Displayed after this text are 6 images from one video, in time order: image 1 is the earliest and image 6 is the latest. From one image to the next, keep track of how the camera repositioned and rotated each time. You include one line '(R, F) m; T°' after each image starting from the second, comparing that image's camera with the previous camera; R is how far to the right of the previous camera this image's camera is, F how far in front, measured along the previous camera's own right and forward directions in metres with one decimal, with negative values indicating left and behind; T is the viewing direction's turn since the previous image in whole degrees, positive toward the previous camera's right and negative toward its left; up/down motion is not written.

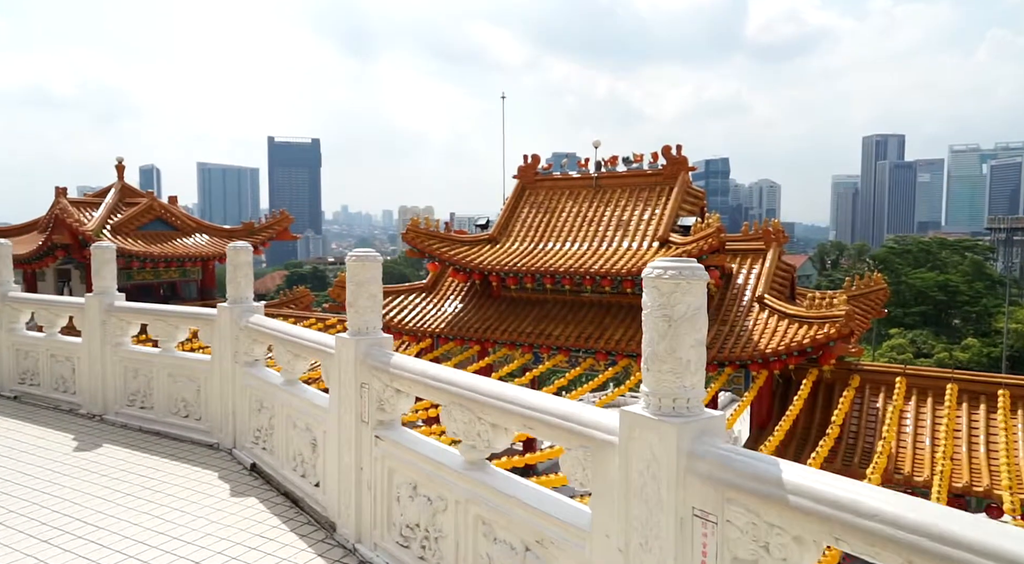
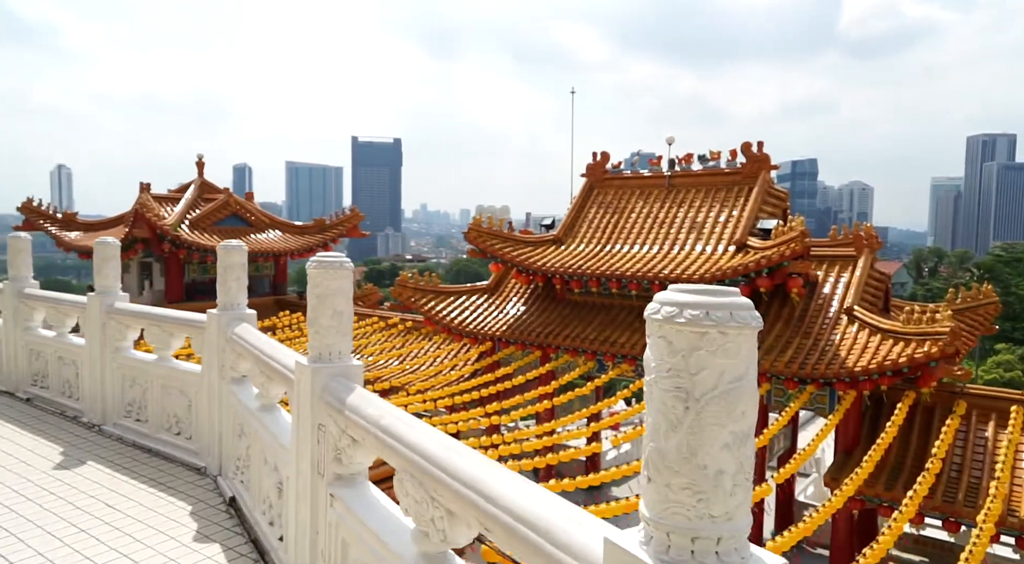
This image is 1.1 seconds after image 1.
(+0.2, +0.6) m; -6°
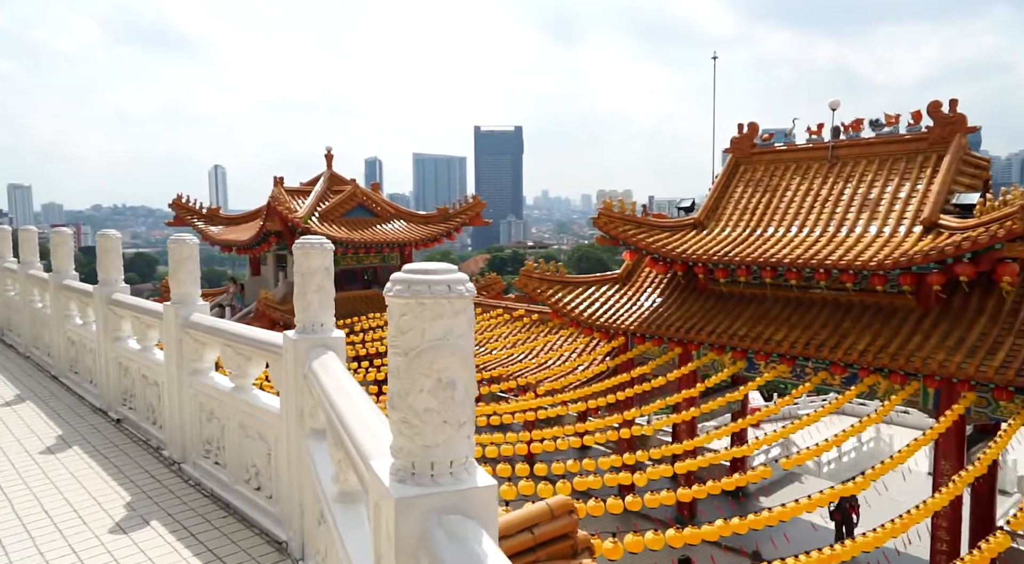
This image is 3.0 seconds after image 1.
(-0.2, +0.9) m; -10°
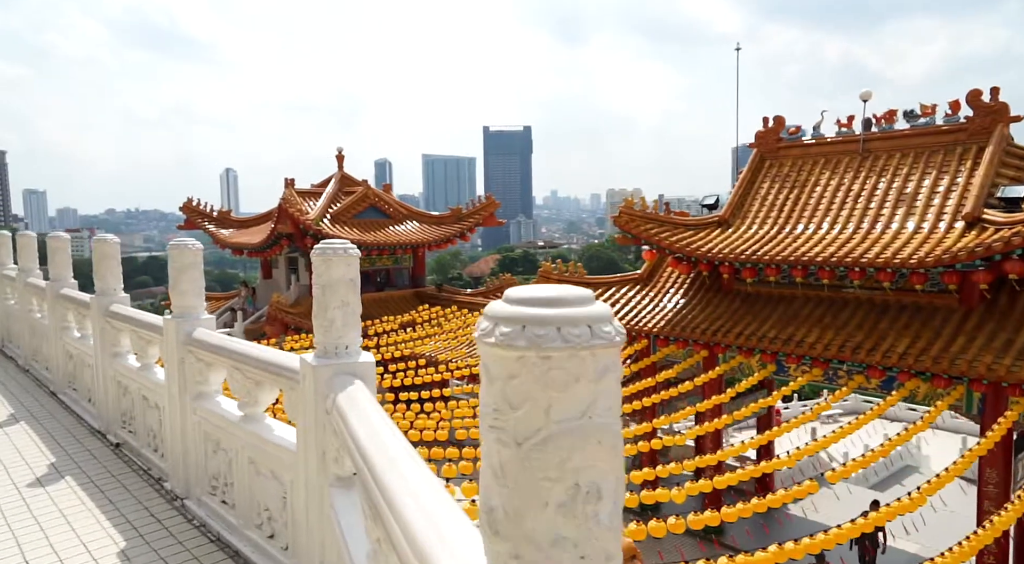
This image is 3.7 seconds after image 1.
(-0.1, +0.4) m; -1°
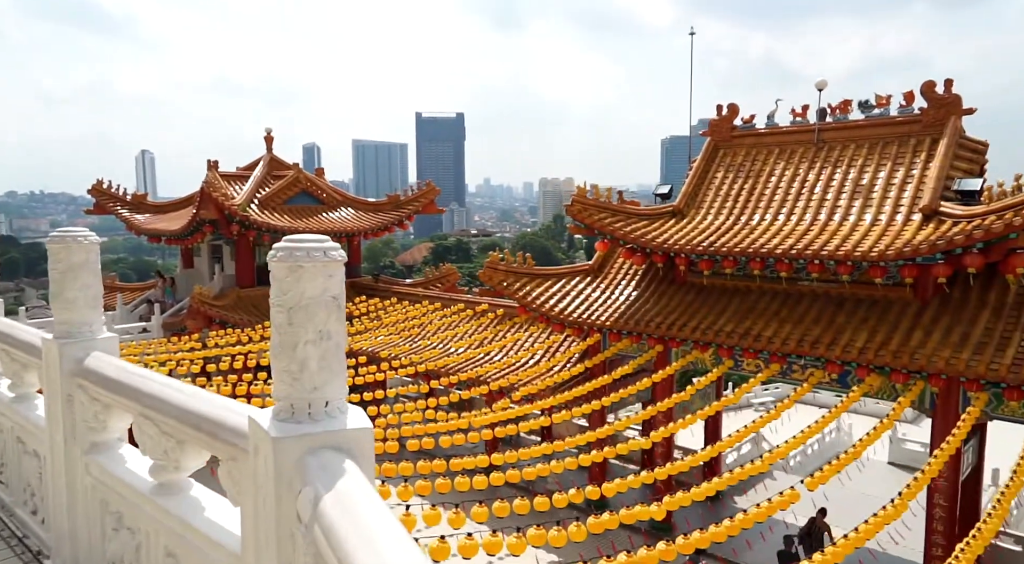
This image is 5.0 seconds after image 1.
(-0.2, +0.6) m; +5°
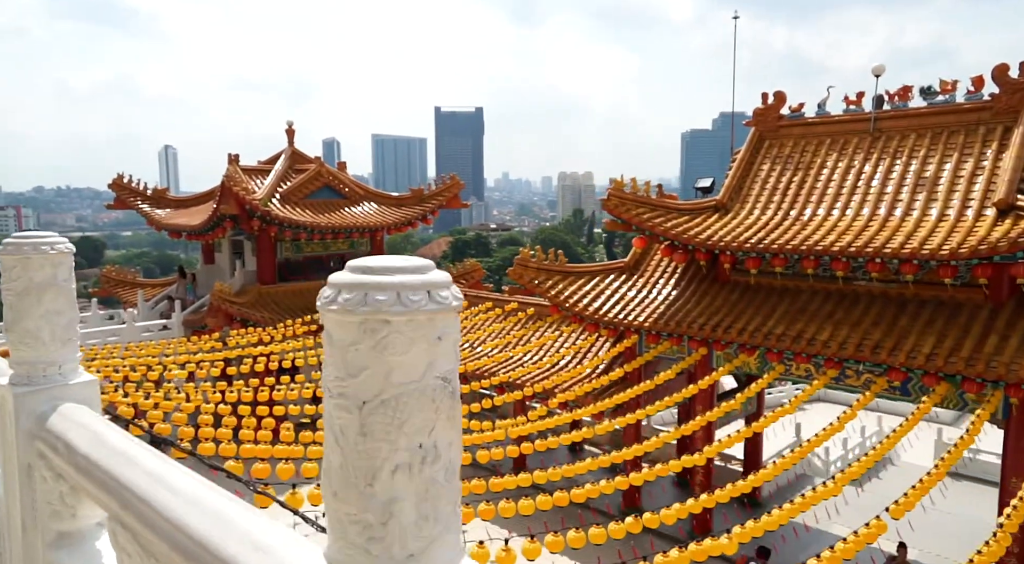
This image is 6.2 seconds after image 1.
(-0.2, +0.5) m; -1°
